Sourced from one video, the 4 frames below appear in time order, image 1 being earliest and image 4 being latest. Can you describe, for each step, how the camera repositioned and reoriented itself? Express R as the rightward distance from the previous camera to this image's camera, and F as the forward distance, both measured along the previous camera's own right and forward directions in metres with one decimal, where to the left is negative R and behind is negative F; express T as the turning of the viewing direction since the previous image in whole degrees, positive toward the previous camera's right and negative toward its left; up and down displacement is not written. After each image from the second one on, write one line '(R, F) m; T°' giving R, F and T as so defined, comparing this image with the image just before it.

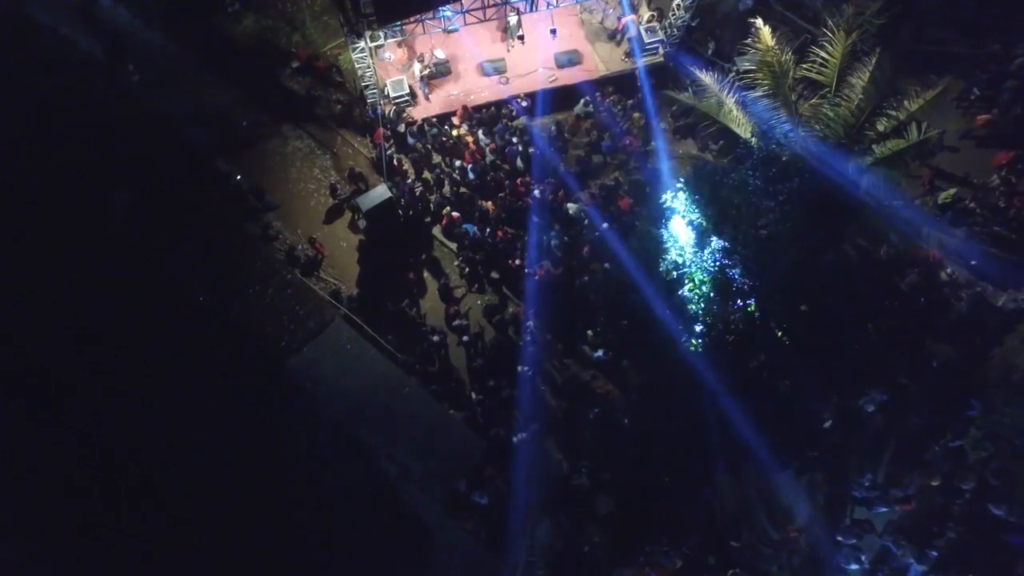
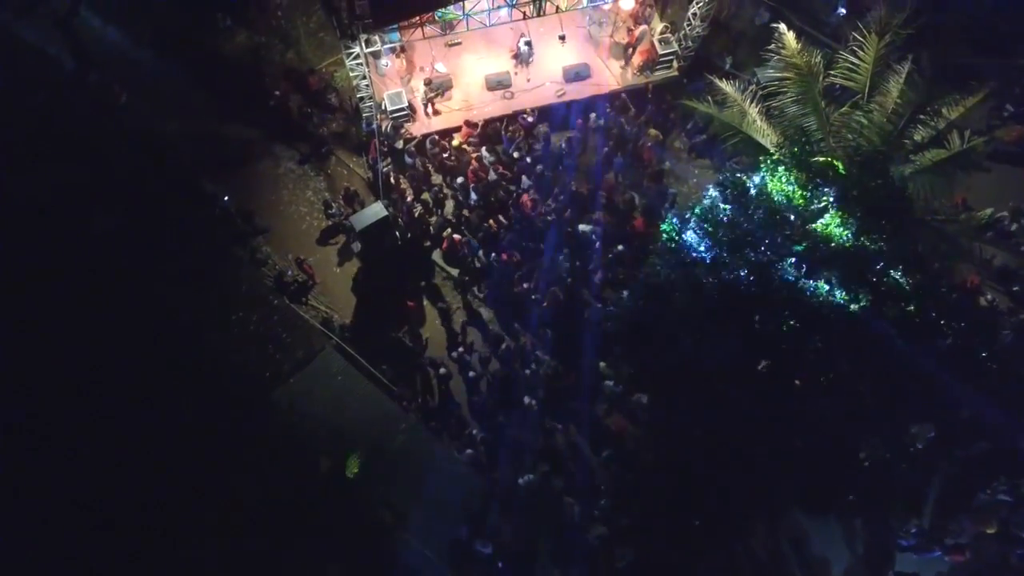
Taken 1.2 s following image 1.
(-0.1, +1.1) m; 0°
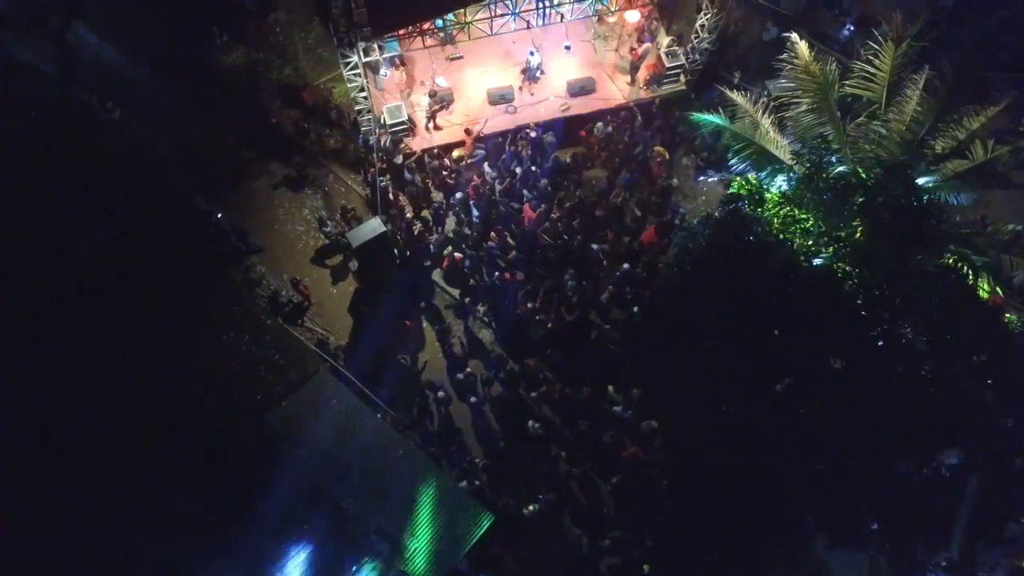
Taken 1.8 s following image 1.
(0.0, +0.5) m; 0°
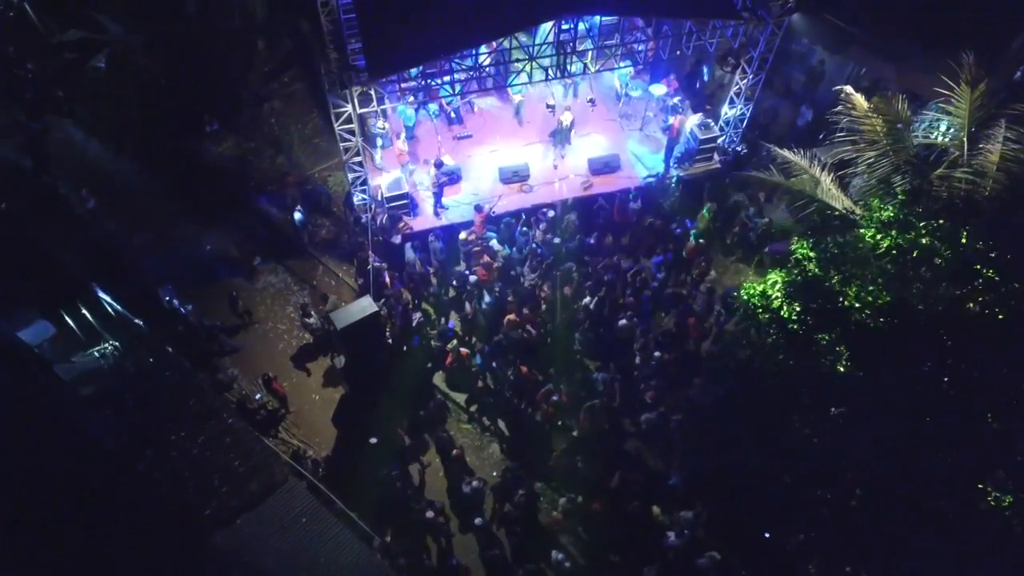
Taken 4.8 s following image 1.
(-0.2, +2.1) m; 0°
